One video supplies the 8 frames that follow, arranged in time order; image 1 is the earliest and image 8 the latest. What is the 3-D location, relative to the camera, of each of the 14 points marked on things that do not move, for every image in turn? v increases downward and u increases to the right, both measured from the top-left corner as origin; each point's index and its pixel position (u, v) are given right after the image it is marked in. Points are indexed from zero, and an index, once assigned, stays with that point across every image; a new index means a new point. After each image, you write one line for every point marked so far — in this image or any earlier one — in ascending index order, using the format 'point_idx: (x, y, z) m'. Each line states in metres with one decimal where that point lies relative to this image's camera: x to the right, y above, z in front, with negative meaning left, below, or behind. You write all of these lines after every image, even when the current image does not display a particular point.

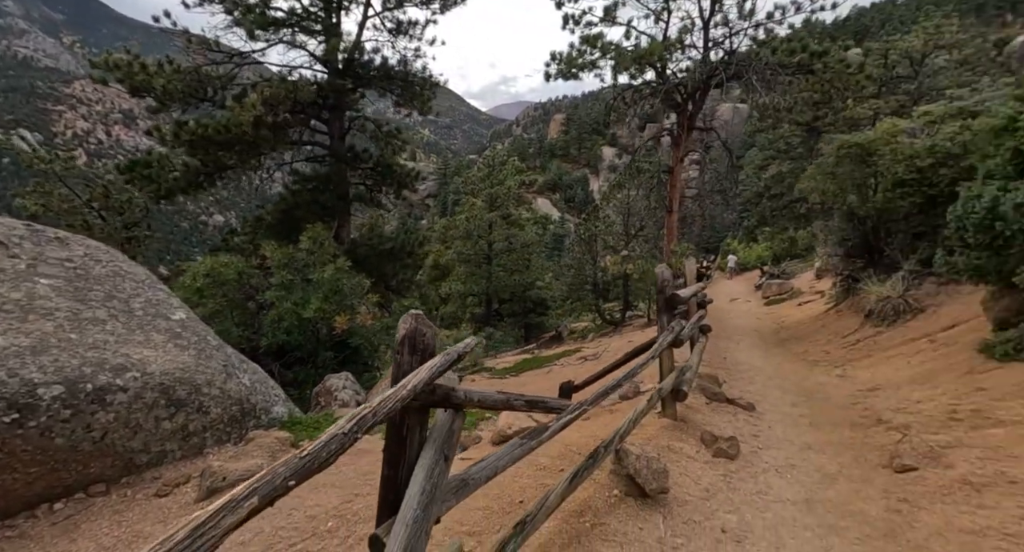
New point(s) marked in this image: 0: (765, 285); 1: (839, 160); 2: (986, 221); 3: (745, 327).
0: (+10.7, -0.5, +19.4) m
1: (+8.1, +2.8, +12.1) m
2: (+5.5, +0.7, +5.8) m
3: (+7.1, -1.5, +14.3) m
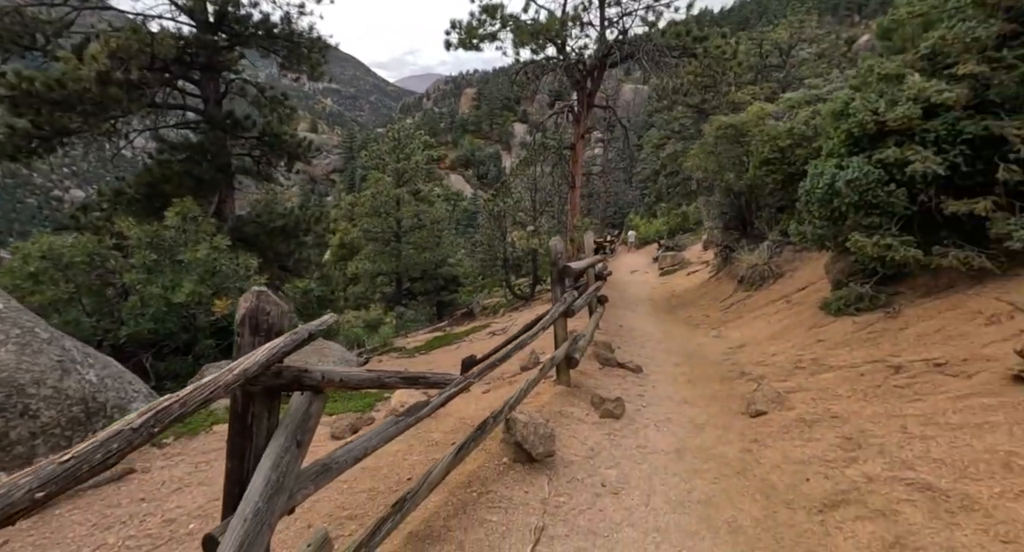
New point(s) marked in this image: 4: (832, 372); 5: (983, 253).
0: (+6.6, +0.7, +21.1) m
1: (+5.5, +3.5, +13.3) m
2: (+4.2, +1.1, +6.7) m
3: (+4.1, -0.6, +15.5) m
4: (+3.5, -1.0, +5.5) m
5: (+5.5, +0.3, +5.9) m
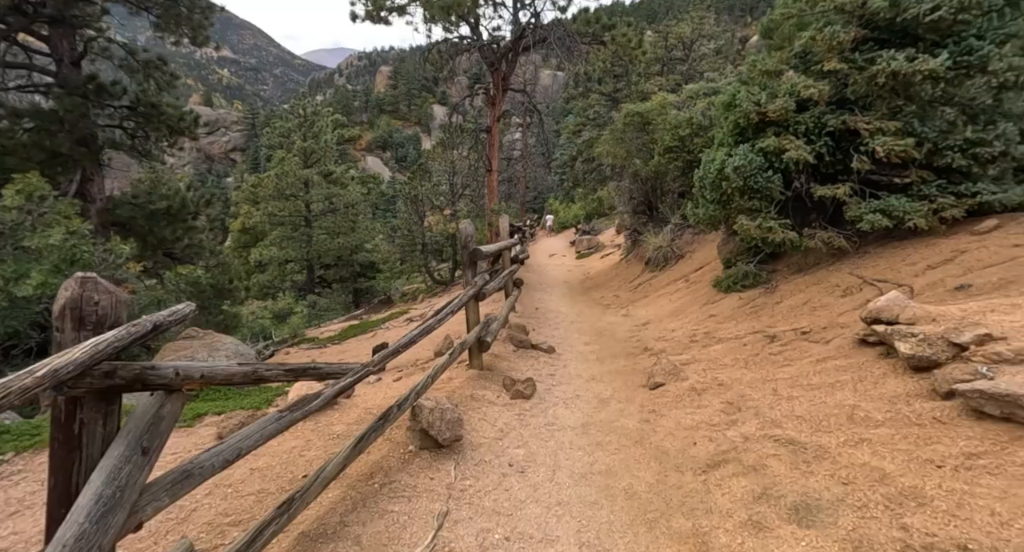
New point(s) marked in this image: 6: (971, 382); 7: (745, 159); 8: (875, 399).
0: (+2.9, +1.5, +21.8) m
1: (+3.1, +4.0, +13.9) m
2: (+2.9, +1.4, +7.3) m
3: (+1.4, -0.1, +15.9) m
4: (+2.5, -0.8, +6.0) m
5: (+4.4, +0.5, +6.7) m
6: (+2.6, -0.6, +2.9) m
7: (+3.1, +1.6, +6.8) m
8: (+2.4, -0.8, +3.3) m
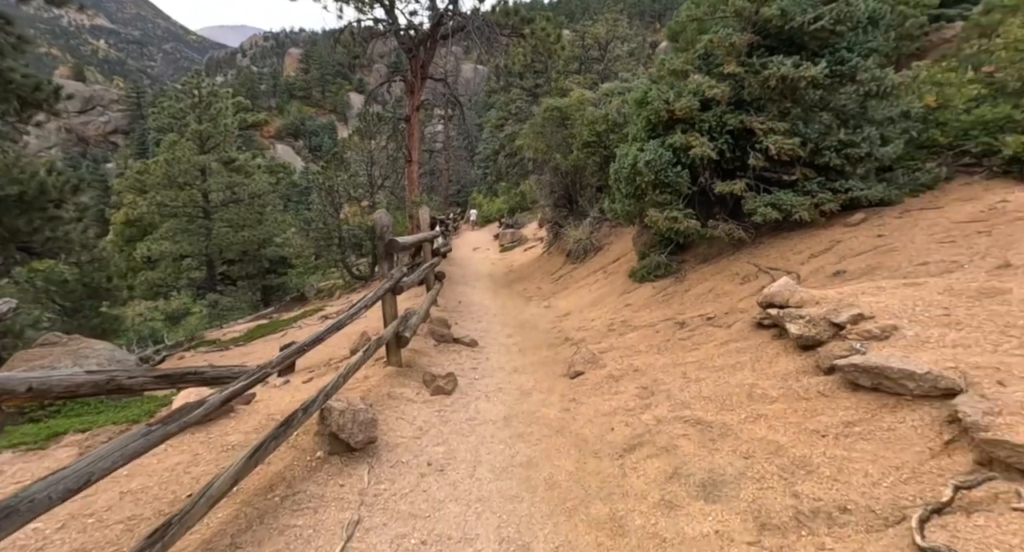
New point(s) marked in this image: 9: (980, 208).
0: (-0.4, +1.8, +21.9) m
1: (+0.9, +4.3, +14.0) m
2: (+1.8, +1.5, +7.6) m
3: (-1.0, +0.1, +15.9) m
4: (+1.5, -0.7, +6.3) m
5: (+3.3, +0.7, +7.2) m
6: (+2.1, -0.5, +3.2) m
7: (+2.0, +1.7, +7.1) m
8: (+1.8, -0.7, +3.6) m
9: (+5.0, +0.7, +5.5) m
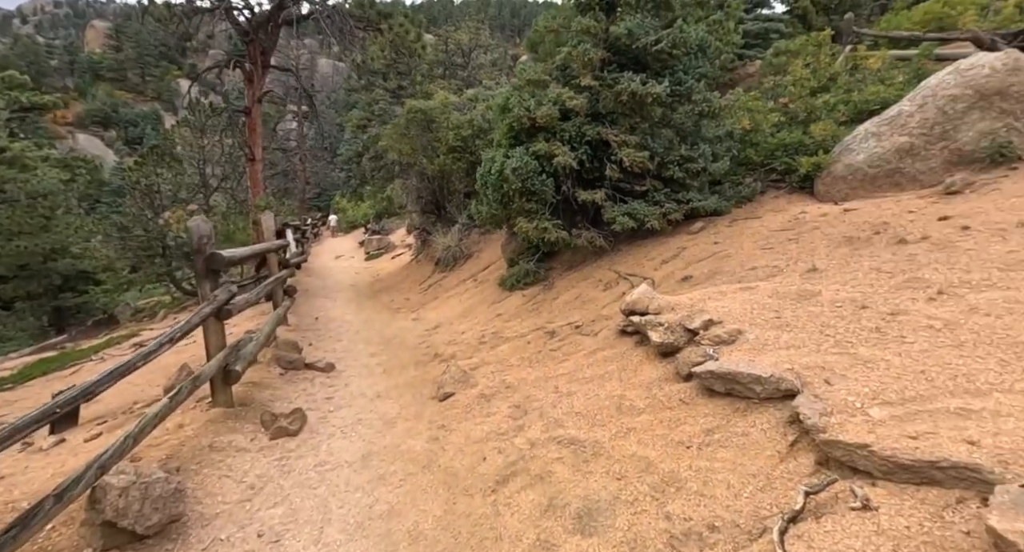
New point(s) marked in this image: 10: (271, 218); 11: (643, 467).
0: (-6.0, +1.4, +20.8) m
1: (-2.8, +4.0, +13.5) m
2: (-0.2, +1.4, +7.5) m
3: (-5.0, -0.2, +14.8) m
4: (-0.1, -0.8, +6.2) m
5: (+1.3, +0.6, +7.5) m
6: (+1.3, -0.6, +3.3) m
7: (+0.1, +1.6, +7.1) m
8: (+0.9, -0.8, +3.7) m
9: (+3.4, +0.7, +6.3) m
10: (-4.4, +1.1, +8.9) m
11: (+0.7, -1.0, +2.8) m
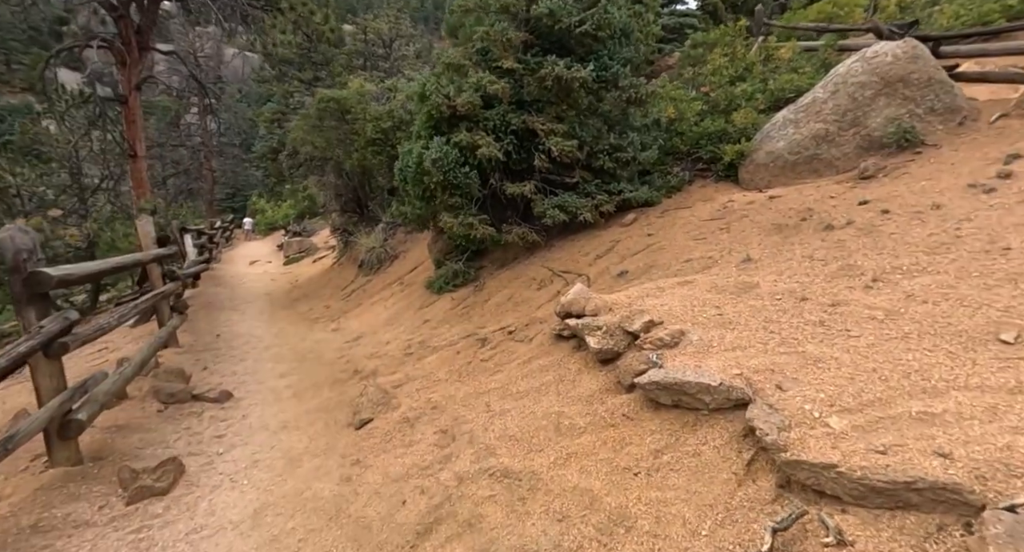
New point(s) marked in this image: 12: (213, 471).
0: (-8.7, +1.2, +19.4) m
1: (-4.7, +3.9, +12.6) m
2: (-1.3, +1.4, +6.9) m
3: (-6.9, -0.4, +13.6) m
4: (-0.9, -0.8, +5.7) m
5: (+0.3, +0.7, +7.2) m
6: (+0.8, -0.6, +3.0) m
7: (-0.9, +1.6, +6.6) m
8: (+0.4, -0.8, +3.3) m
9: (+2.5, +0.8, +6.2) m
10: (-5.6, +0.8, +7.8) m
11: (+0.3, -1.1, +2.4) m
12: (-2.4, -1.5, +4.1) m
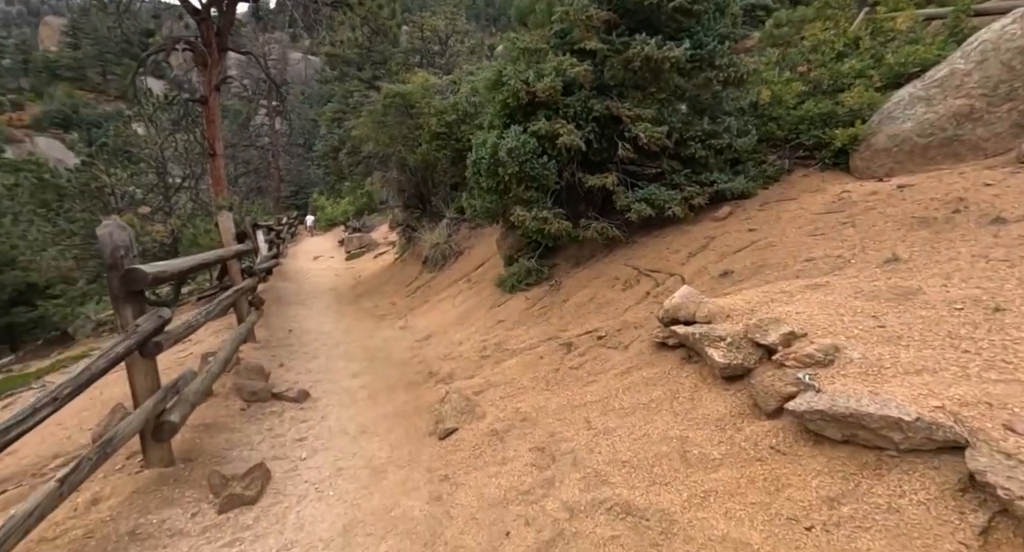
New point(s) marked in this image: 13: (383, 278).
0: (-6.4, +1.4, +19.7) m
1: (-3.1, +4.0, +12.5) m
2: (-0.3, +1.4, +6.6) m
3: (-5.2, -0.2, +13.8) m
4: (0.0, -0.8, +5.3) m
5: (+1.3, +0.7, +6.7) m
6: (+1.4, -0.6, +2.5) m
7: (+0.1, +1.6, +6.2) m
8: (+1.1, -0.8, +2.8) m
9: (+3.4, +0.8, +5.5) m
10: (-4.4, +0.9, +7.9) m
11: (+0.9, -1.1, +1.9) m
12: (-1.6, -1.5, +3.9) m
13: (-3.3, 0.0, +12.8) m
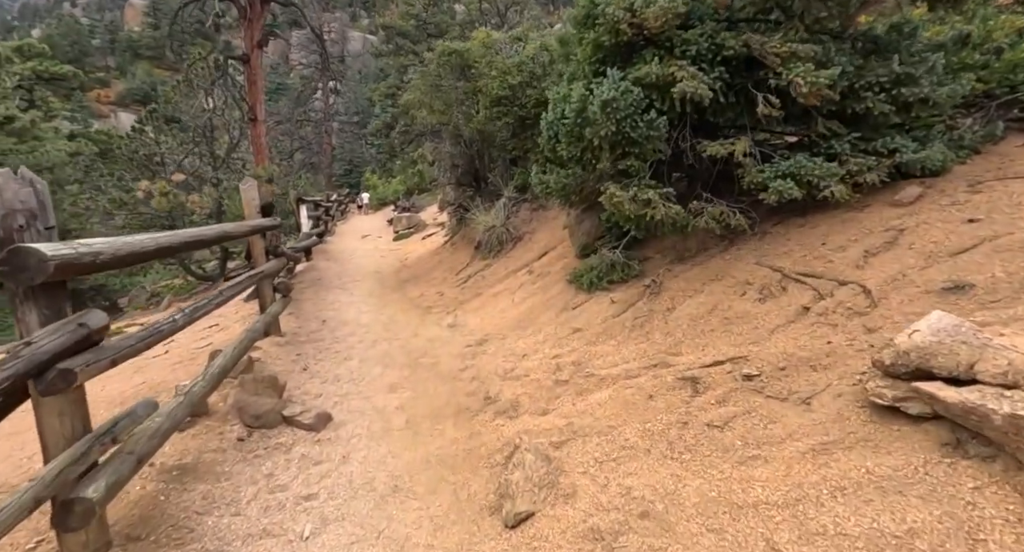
0: (-4.3, +2.1, +18.6) m
1: (-1.6, +4.4, +11.1) m
2: (+0.6, +1.4, +5.0) m
3: (-3.6, +0.2, +12.7) m
4: (+0.7, -0.8, +3.8) m
5: (+2.2, +0.7, +5.0) m
6: (+1.8, -0.7, +0.9) m
7: (+0.9, +1.6, +4.6) m
8: (+1.5, -0.9, +1.2) m
9: (+4.2, +0.7, +3.6) m
10: (-3.4, +1.2, +6.7) m
11: (+1.3, -1.2, +0.3) m
12: (-1.1, -1.5, +2.5) m
13: (-1.8, +0.3, +11.5) m
